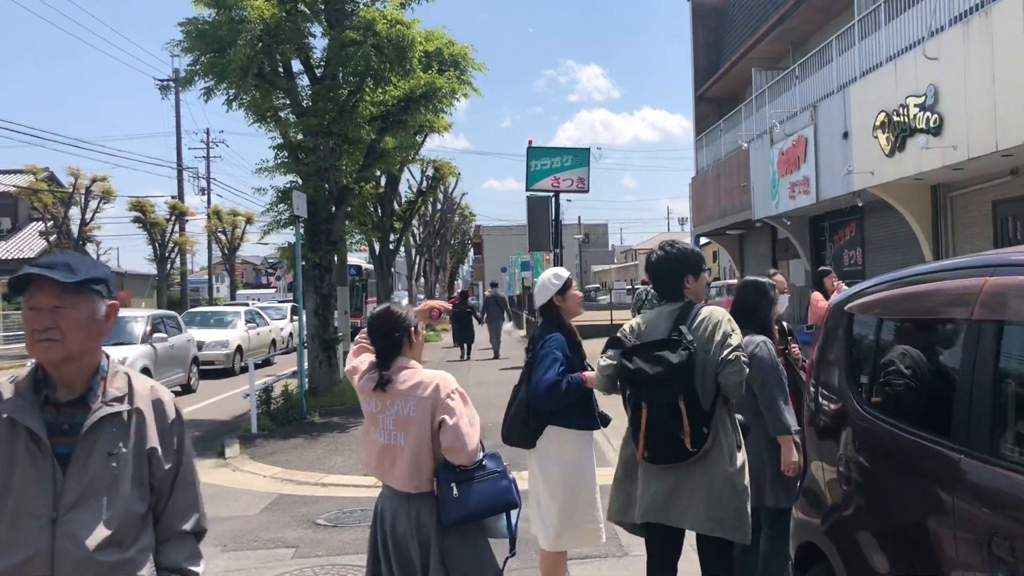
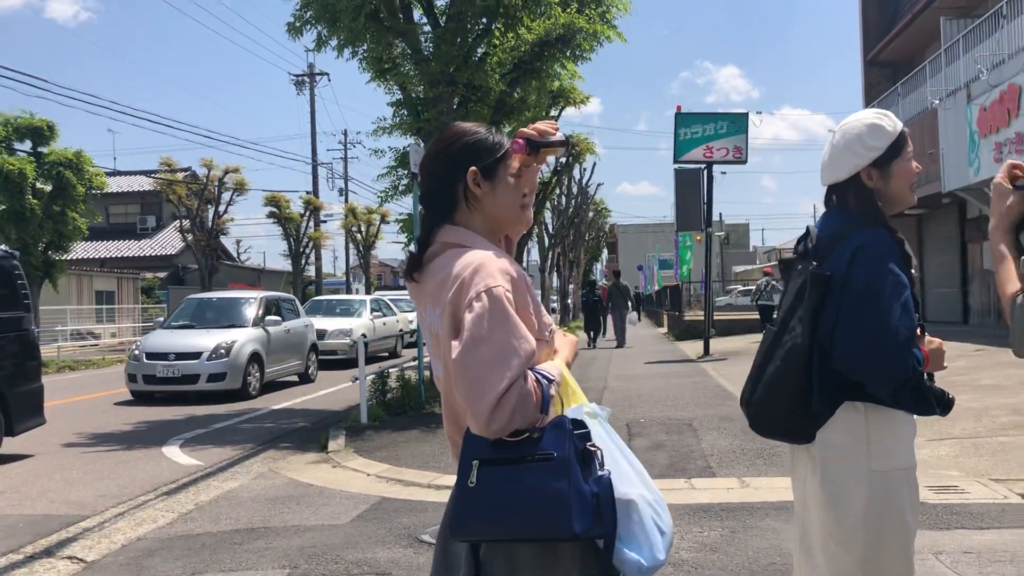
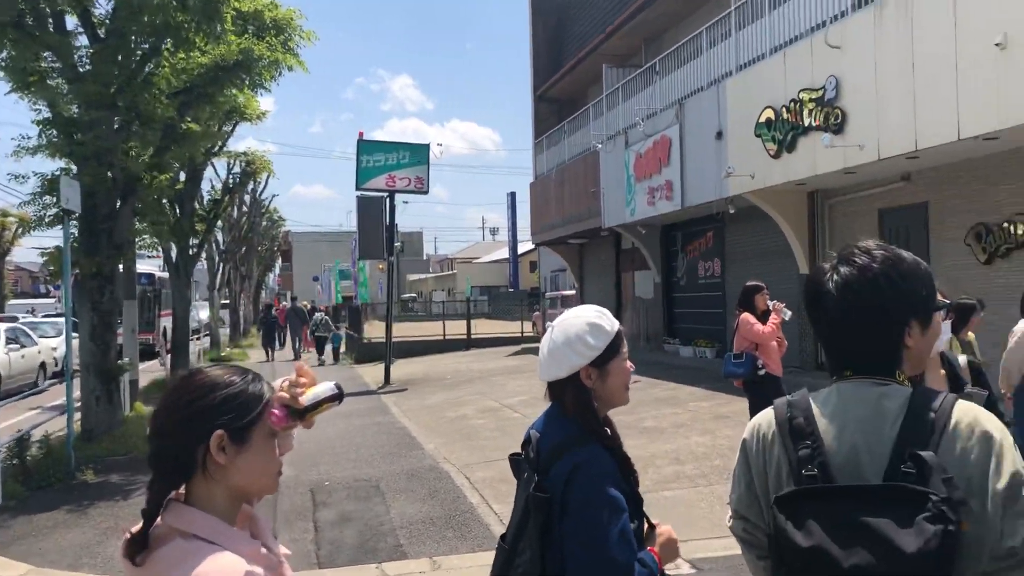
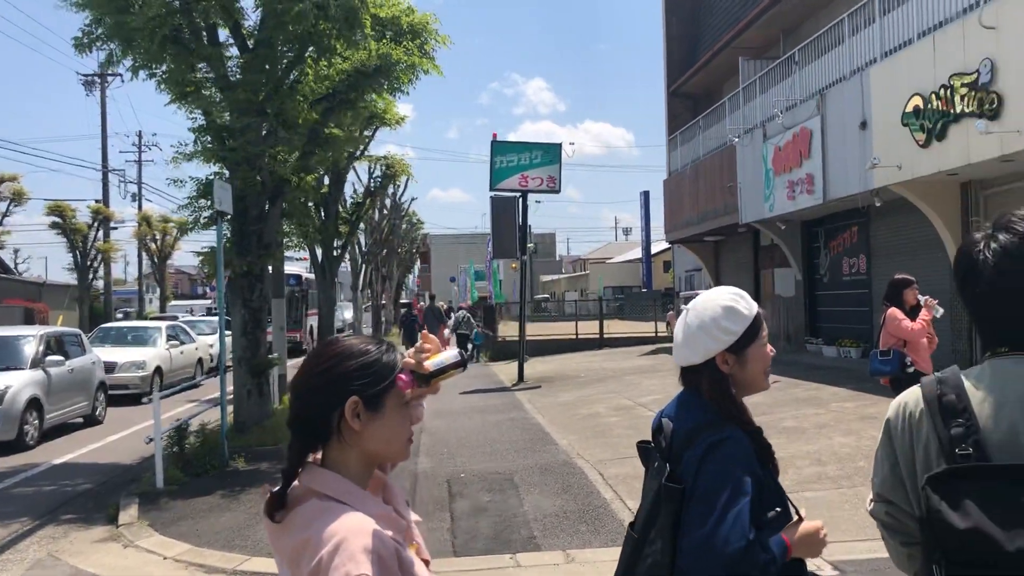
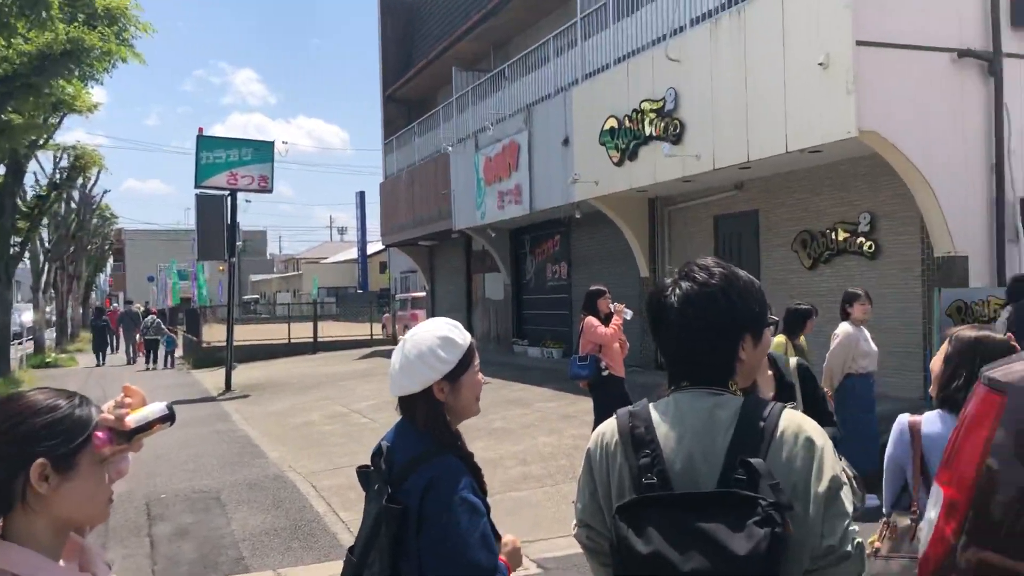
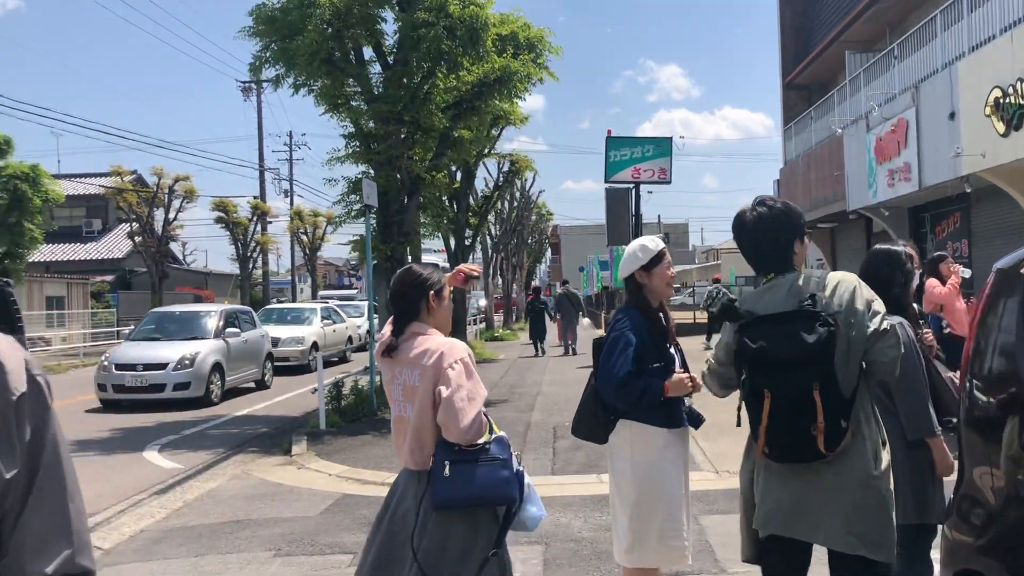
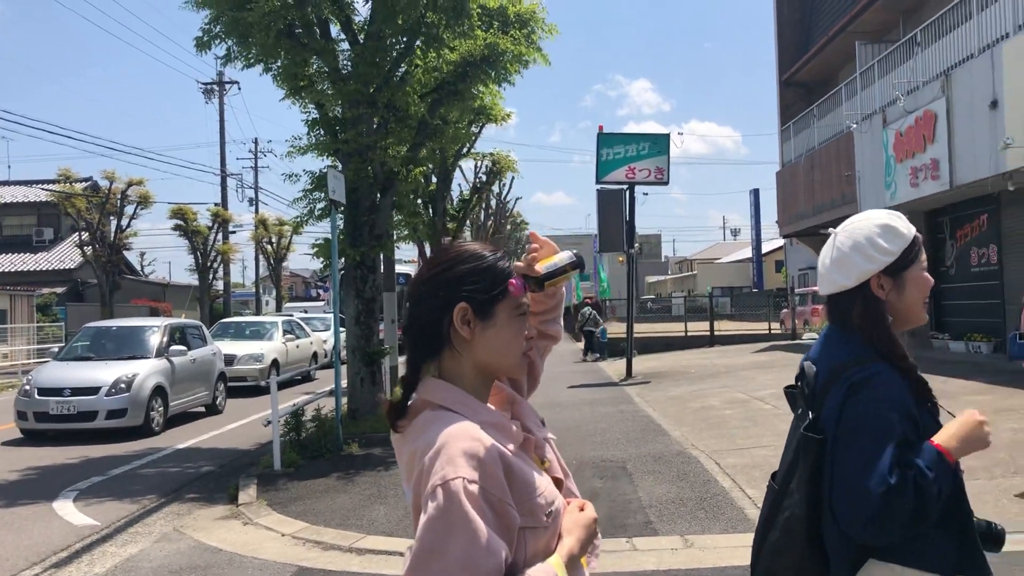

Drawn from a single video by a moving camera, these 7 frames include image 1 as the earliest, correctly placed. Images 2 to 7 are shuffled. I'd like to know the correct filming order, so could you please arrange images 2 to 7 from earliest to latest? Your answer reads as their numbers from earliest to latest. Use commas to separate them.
6, 2, 7, 4, 3, 5
